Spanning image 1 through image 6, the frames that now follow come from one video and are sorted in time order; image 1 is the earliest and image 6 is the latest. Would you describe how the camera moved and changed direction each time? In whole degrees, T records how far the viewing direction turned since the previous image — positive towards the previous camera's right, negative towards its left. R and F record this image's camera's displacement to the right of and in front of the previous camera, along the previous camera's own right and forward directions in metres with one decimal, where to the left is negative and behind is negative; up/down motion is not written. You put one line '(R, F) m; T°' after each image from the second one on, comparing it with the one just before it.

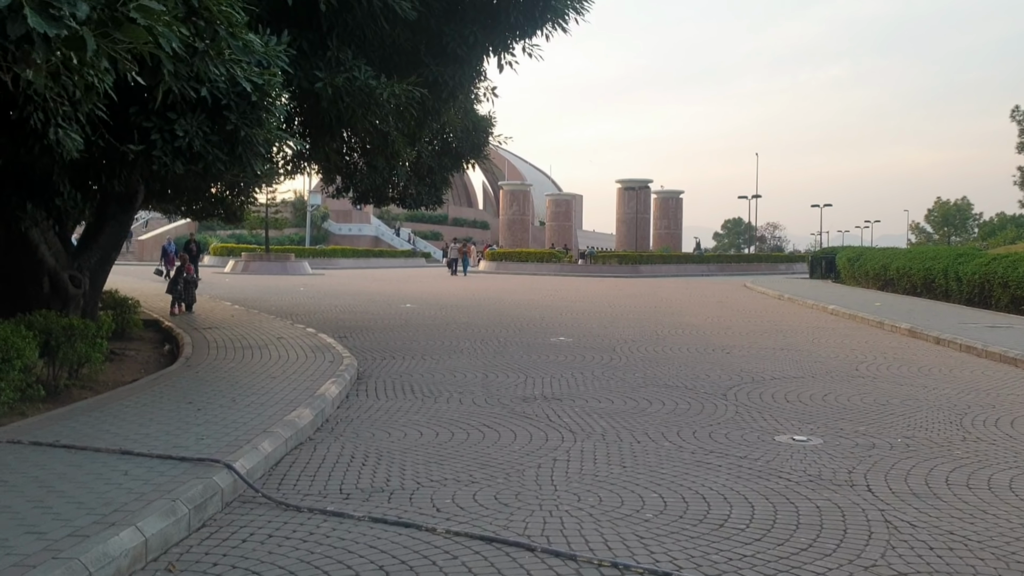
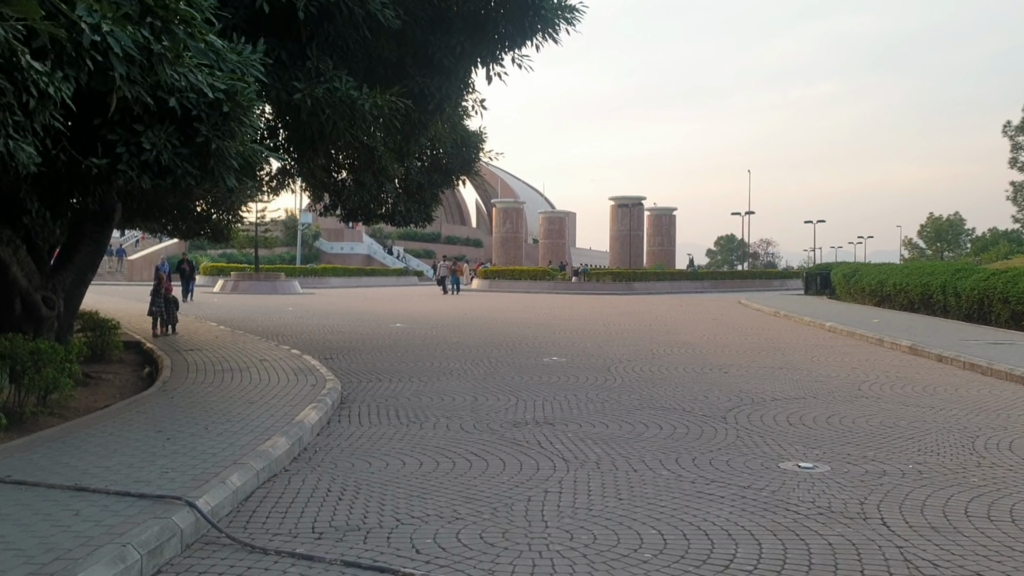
(0.0, +0.4) m; 0°
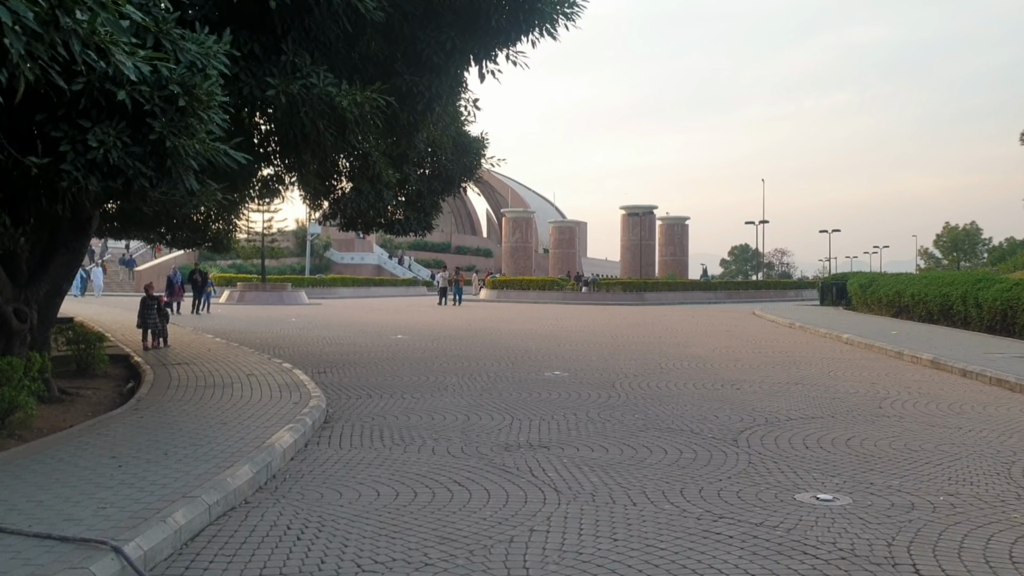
(+0.2, +0.6) m; -1°
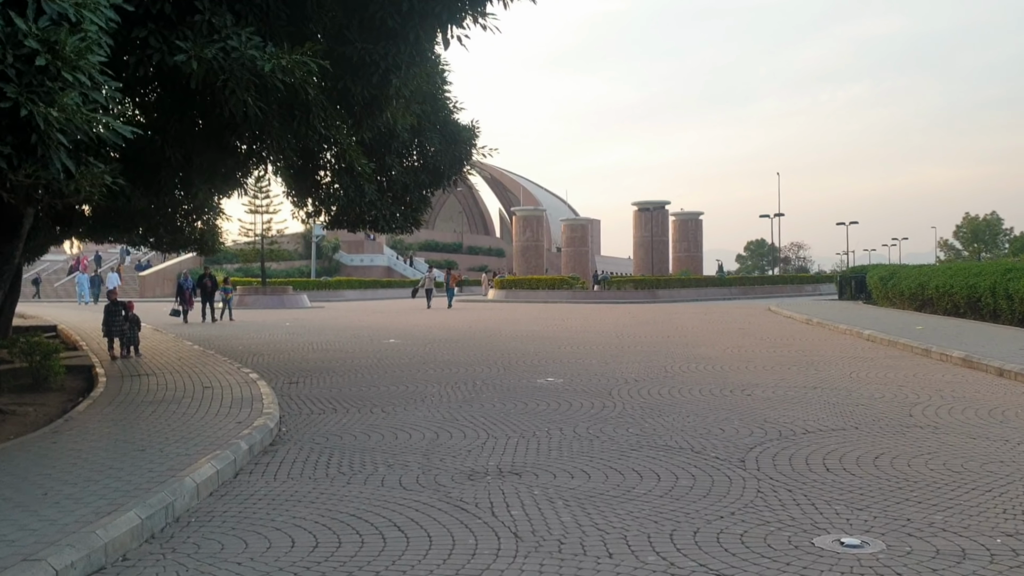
(+0.4, +1.2) m; -1°
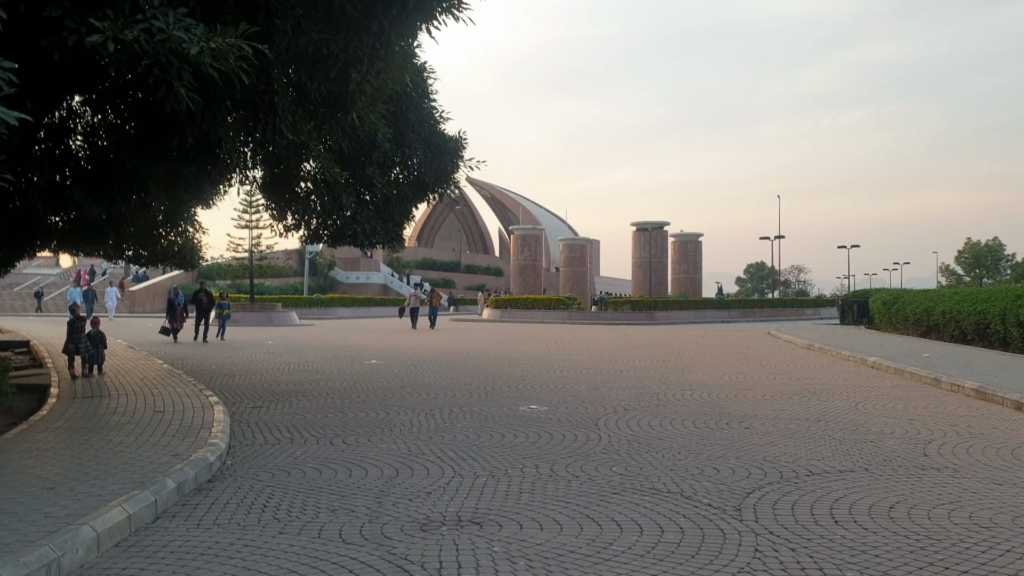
(+0.2, +0.8) m; 0°
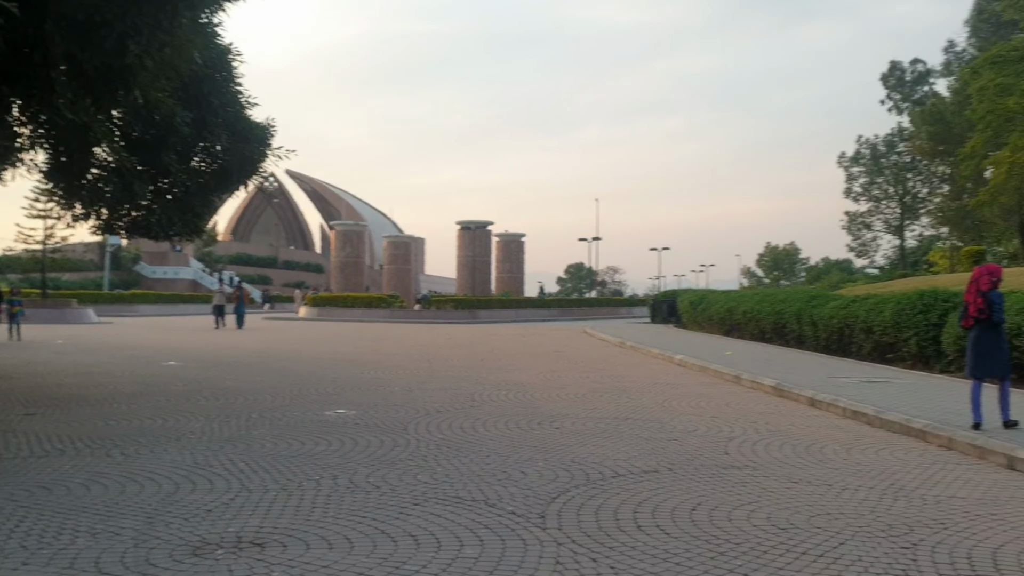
(+0.2, +0.4) m; +12°
